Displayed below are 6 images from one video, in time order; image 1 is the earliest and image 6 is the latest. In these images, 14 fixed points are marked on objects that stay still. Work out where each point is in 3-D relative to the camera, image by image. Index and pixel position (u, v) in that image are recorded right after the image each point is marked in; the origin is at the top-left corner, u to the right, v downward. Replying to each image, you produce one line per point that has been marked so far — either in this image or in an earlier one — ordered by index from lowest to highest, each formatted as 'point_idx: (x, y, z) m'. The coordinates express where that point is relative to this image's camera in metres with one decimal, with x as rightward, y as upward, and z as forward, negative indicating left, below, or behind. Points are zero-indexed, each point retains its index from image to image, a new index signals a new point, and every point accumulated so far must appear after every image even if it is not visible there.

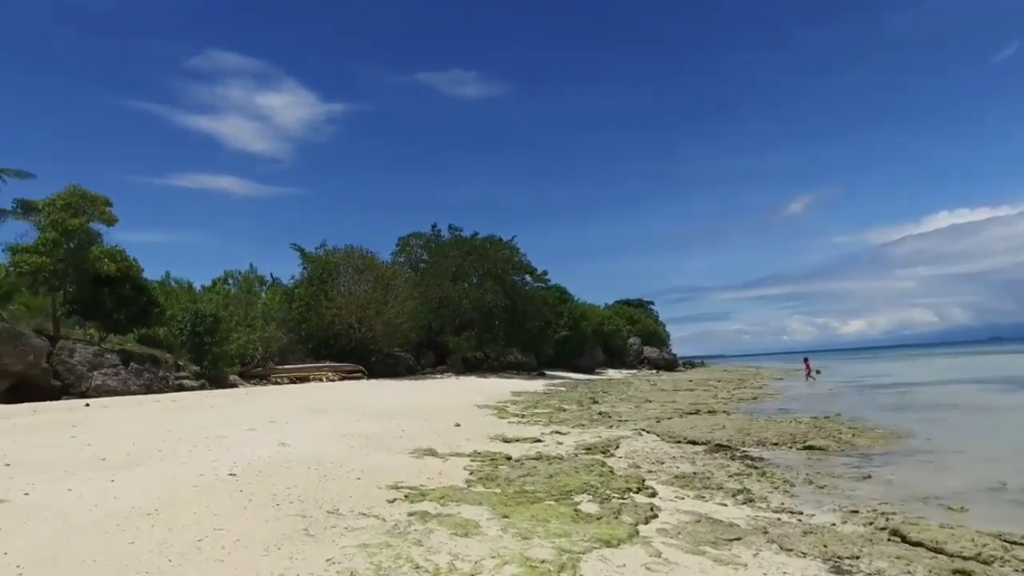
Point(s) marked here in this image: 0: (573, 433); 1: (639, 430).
0: (+1.6, -3.9, +17.0) m
1: (+3.6, -4.0, +17.9) m
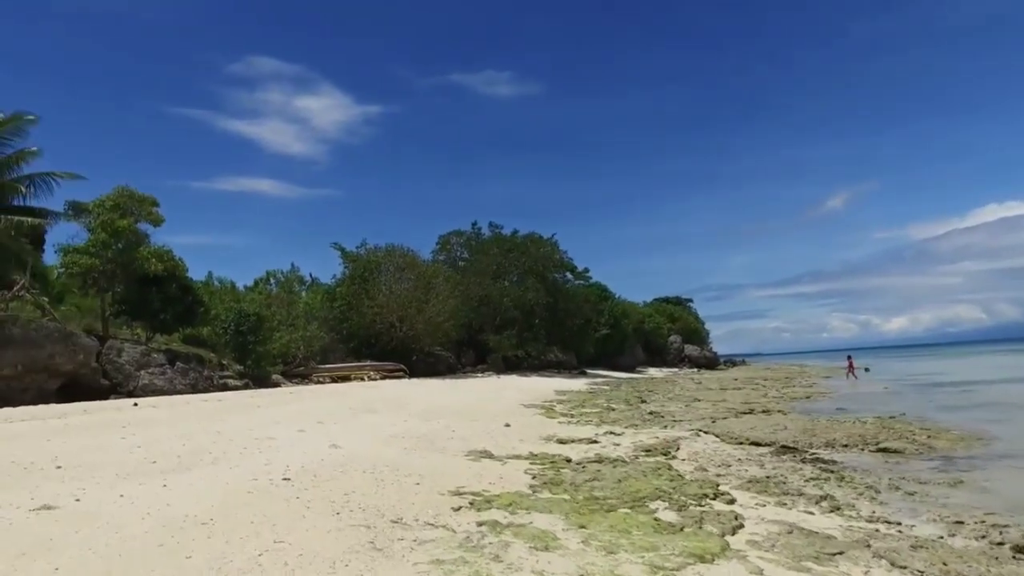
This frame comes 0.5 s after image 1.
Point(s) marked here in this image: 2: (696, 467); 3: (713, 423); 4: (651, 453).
0: (+2.9, -3.7, +16.3) m
1: (+4.9, -3.8, +17.1) m
2: (+3.4, -3.3, +11.7) m
3: (+5.9, -3.9, +18.7) m
4: (+2.9, -3.4, +13.1) m
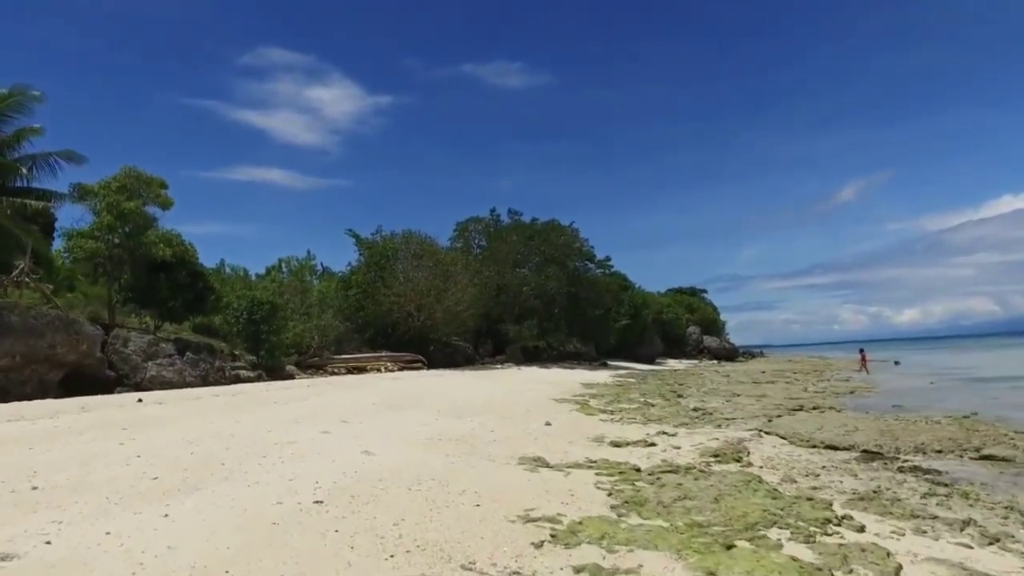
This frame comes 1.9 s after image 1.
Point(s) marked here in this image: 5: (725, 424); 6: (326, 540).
0: (+3.9, -3.4, +14.7) m
1: (+5.9, -3.5, +15.5) m
2: (+4.3, -3.0, +10.1) m
3: (+6.9, -3.6, +17.1) m
4: (+3.8, -3.1, +11.5) m
5: (+5.6, -3.6, +16.8) m
6: (-1.5, -2.0, +5.2) m
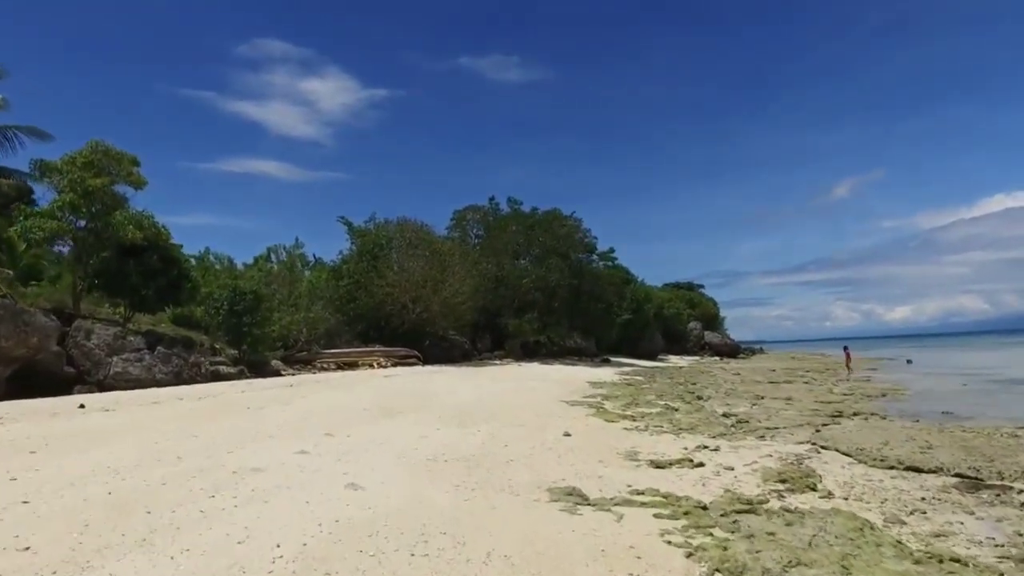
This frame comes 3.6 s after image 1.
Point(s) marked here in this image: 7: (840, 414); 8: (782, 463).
0: (+4.2, -3.2, +12.4) m
1: (+6.2, -3.3, +13.3) m
2: (+4.6, -2.8, +7.9) m
3: (+7.1, -3.4, +14.9) m
4: (+4.1, -2.9, +9.3) m
5: (+5.9, -3.4, +14.6) m
6: (-1.1, -1.9, +2.9) m
7: (+9.5, -3.7, +18.5) m
8: (+4.8, -3.1, +11.3) m
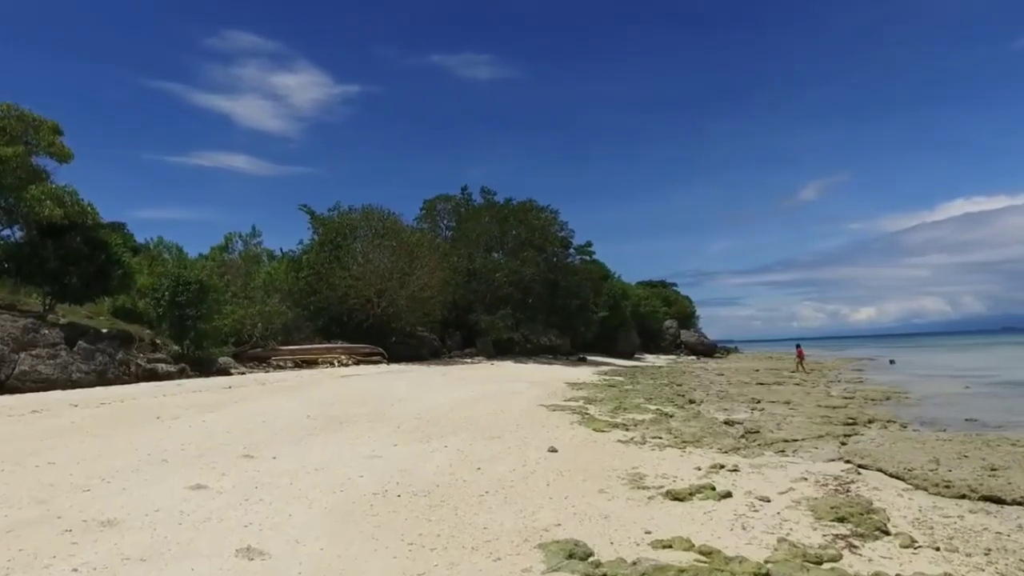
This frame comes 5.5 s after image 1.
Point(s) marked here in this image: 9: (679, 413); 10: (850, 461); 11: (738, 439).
0: (+3.8, -2.9, +10.2) m
1: (+5.8, -3.0, +11.1) m
2: (+4.4, -2.6, +5.7) m
3: (+6.6, -3.1, +12.7) m
4: (+3.9, -2.7, +7.0) m
5: (+5.4, -3.1, +12.4) m
6: (-1.1, -1.6, +0.4) m
7: (+8.8, -3.5, +16.5) m
8: (+4.4, -2.9, +9.1) m
9: (+4.7, -3.5, +18.2) m
10: (+5.9, -3.0, +11.2) m
11: (+4.8, -3.2, +13.6) m
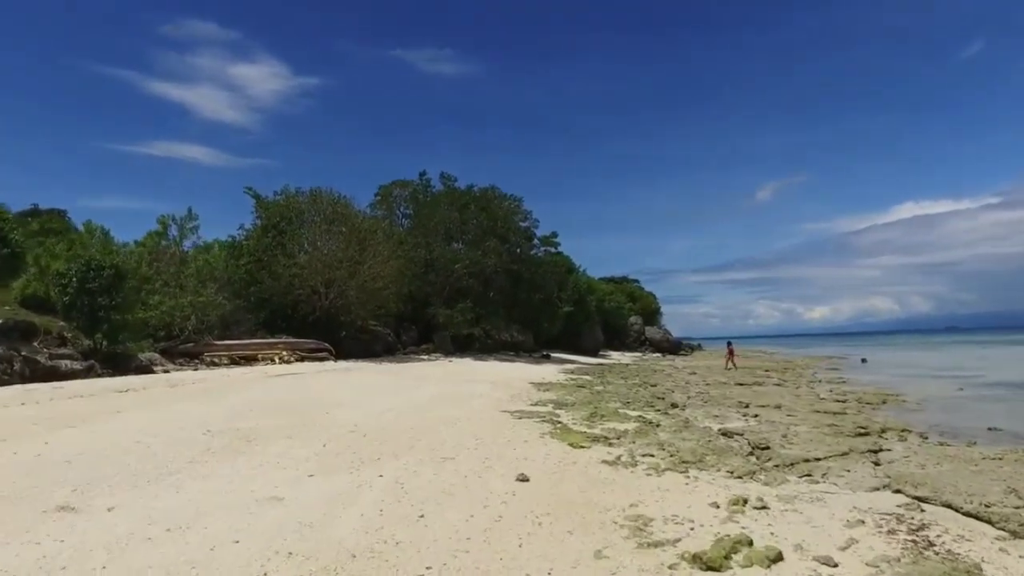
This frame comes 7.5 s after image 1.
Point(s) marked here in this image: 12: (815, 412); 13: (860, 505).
0: (+3.3, -2.7, +7.6) m
1: (+5.2, -2.8, +8.7) m
2: (+4.2, -2.4, +3.2) m
3: (+6.0, -2.9, +10.4) m
4: (+3.6, -2.5, +4.5) m
5: (+4.7, -2.9, +9.9) m
6: (-1.0, -1.4, -2.4) m
7: (+7.9, -3.2, +14.2) m
8: (+4.0, -2.6, +6.6) m
9: (+3.7, -3.2, +15.7) m
10: (+5.3, -2.8, +8.7) m
11: (+4.1, -2.9, +11.1) m
12: (+8.6, -3.5, +18.2) m
13: (+4.5, -2.8, +8.2) m
